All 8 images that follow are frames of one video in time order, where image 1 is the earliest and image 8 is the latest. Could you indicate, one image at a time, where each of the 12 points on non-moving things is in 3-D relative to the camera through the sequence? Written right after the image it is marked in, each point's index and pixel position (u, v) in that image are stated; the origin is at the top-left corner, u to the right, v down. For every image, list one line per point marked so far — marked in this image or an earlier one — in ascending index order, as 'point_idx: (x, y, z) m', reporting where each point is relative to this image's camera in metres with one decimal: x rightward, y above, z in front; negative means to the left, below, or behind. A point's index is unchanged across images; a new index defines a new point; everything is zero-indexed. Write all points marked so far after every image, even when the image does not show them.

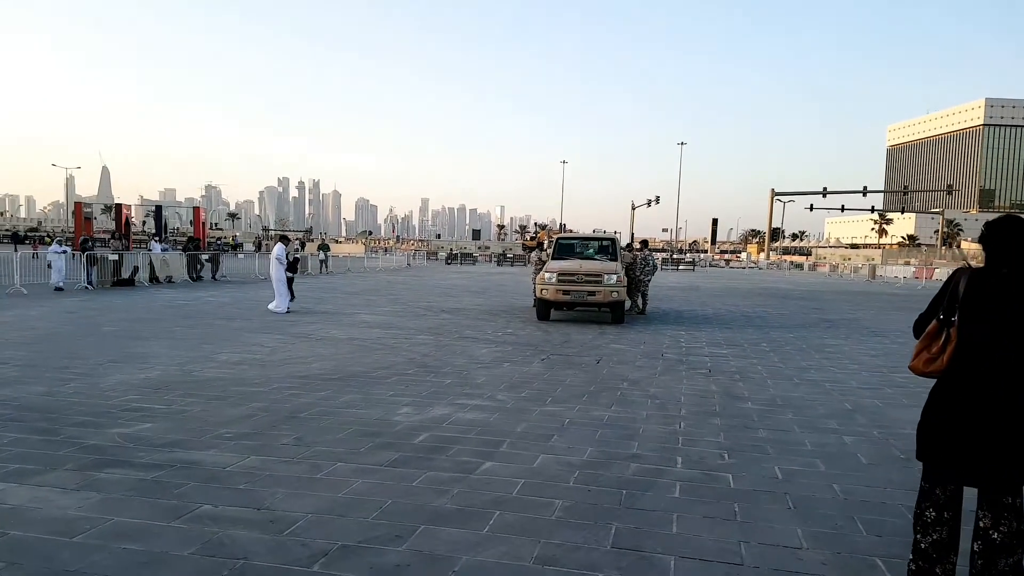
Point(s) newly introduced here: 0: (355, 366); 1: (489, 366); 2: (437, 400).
0: (-1.7, -0.8, +8.2) m
1: (-0.2, -0.9, +8.6) m
2: (-0.6, -1.0, +6.5) m
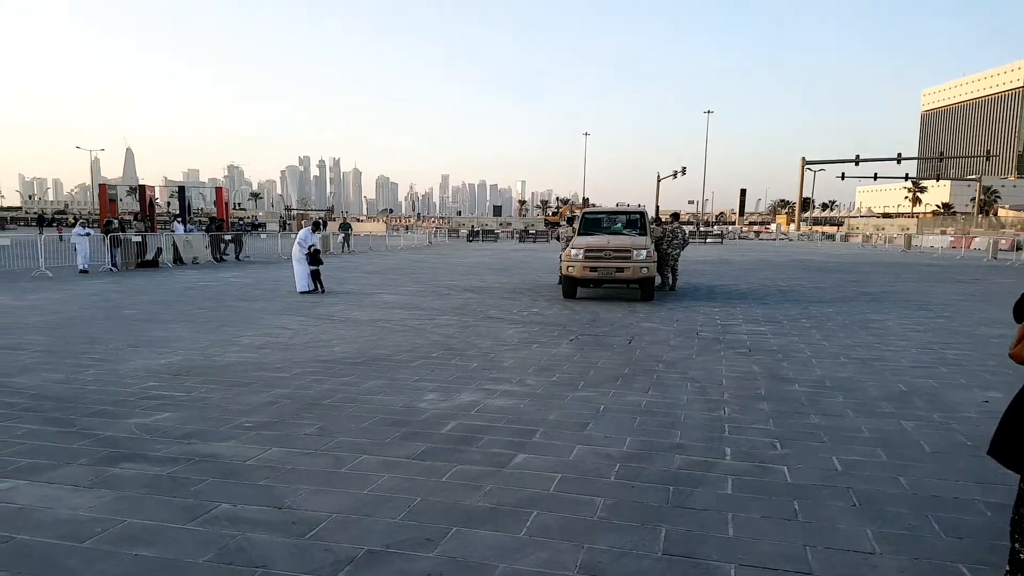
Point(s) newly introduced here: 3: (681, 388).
0: (-1.4, -0.6, +8.0) m
1: (+0.1, -0.6, +8.3) m
2: (-0.4, -0.8, +6.3) m
3: (+1.4, -0.8, +6.3) m
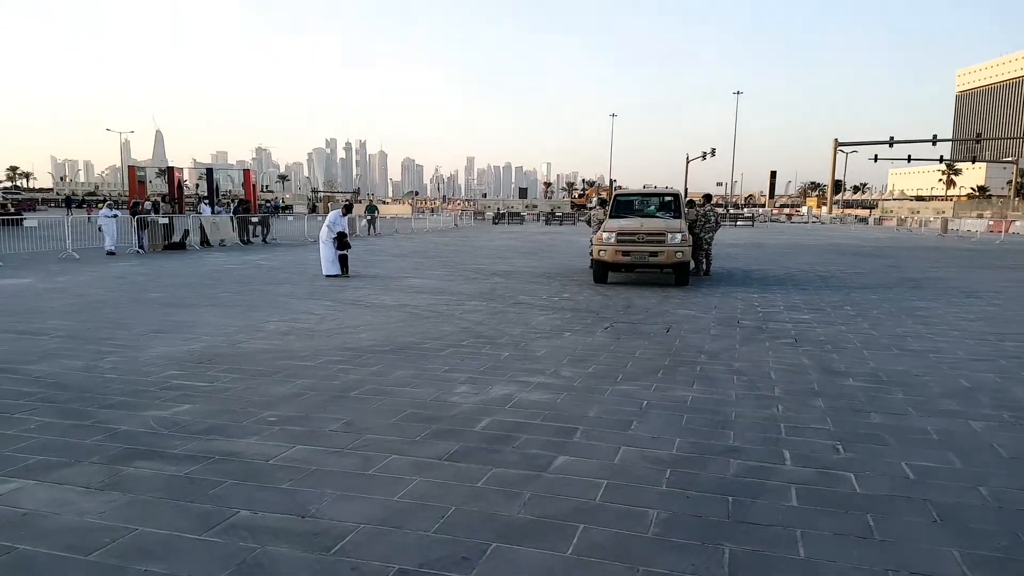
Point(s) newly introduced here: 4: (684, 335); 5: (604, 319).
0: (-1.1, -0.5, +7.7) m
1: (+0.4, -0.5, +8.0) m
2: (-0.1, -0.7, +5.9) m
3: (+1.7, -0.7, +6.0) m
4: (+1.8, -0.5, +8.2) m
5: (+1.1, -0.4, +9.3) m
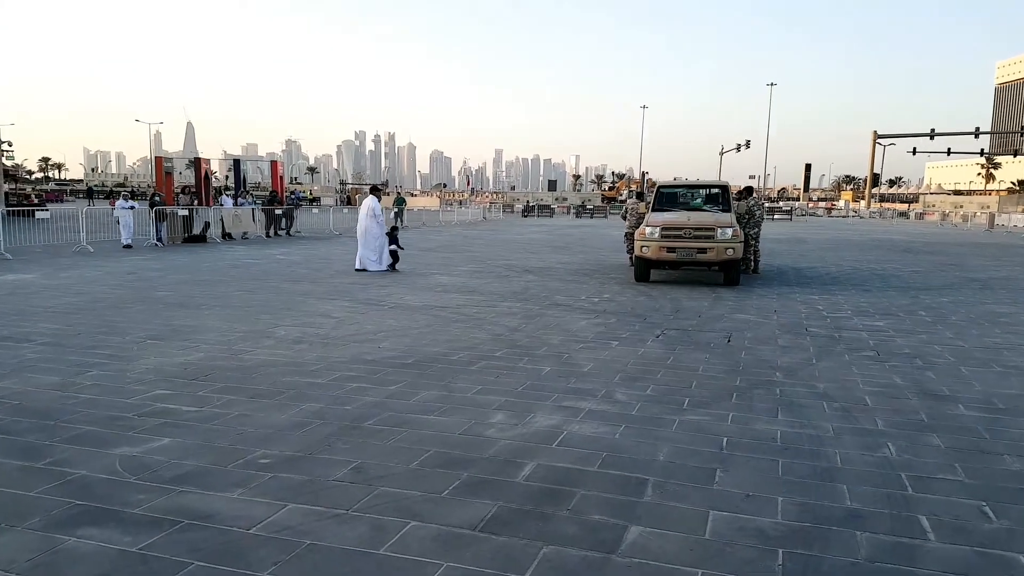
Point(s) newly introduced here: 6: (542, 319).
0: (-0.7, -0.5, +6.8) m
1: (+0.8, -0.5, +7.0) m
2: (+0.2, -0.7, +5.0) m
3: (+2.0, -0.8, +5.0) m
4: (+2.2, -0.5, +7.1) m
5: (+1.5, -0.4, +8.3) m
6: (+0.3, -0.3, +8.6) m
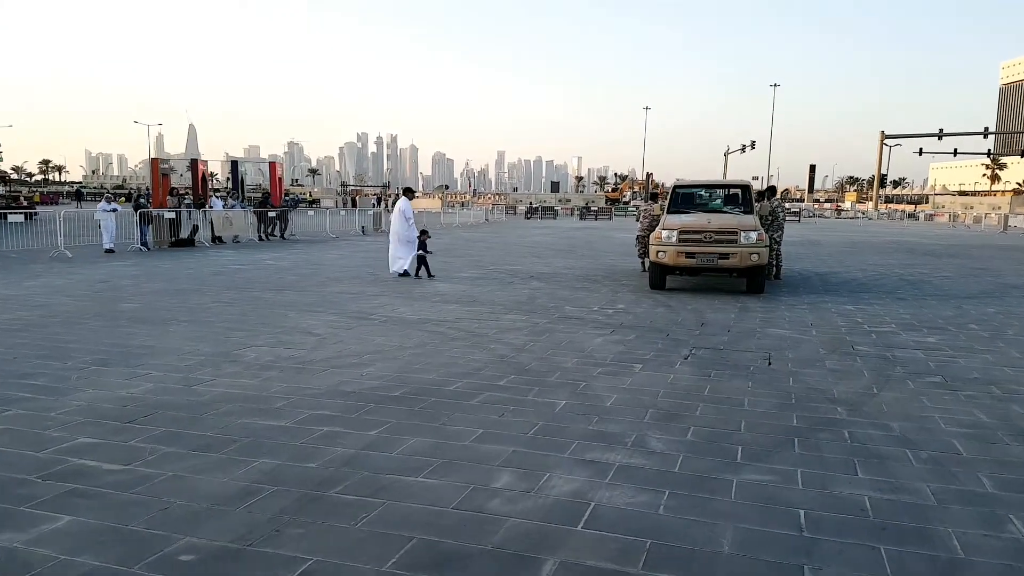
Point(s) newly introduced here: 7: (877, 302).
0: (-0.6, -0.6, +5.8) m
1: (+0.8, -0.6, +6.0) m
2: (+0.2, -0.8, +4.0) m
3: (+2.0, -0.9, +3.9) m
4: (+2.3, -0.7, +6.1) m
5: (+1.6, -0.5, +7.3) m
6: (+0.4, -0.5, +7.6) m
7: (+5.1, -0.2, +10.8) m
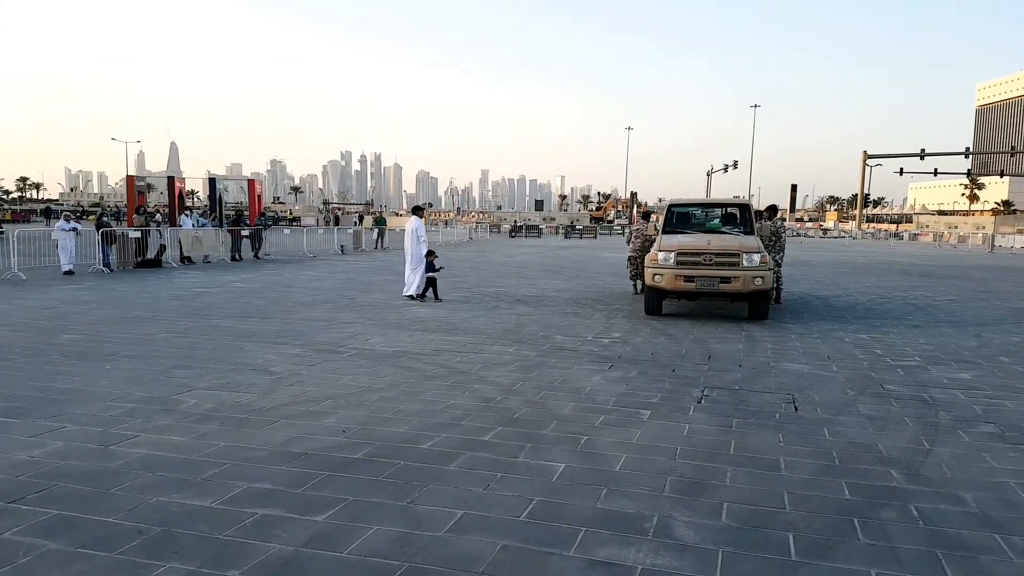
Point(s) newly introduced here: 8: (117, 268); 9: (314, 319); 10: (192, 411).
0: (-0.7, -0.9, +4.8) m
1: (+0.7, -0.9, +5.1) m
2: (+0.2, -1.0, +3.1) m
3: (+2.0, -1.1, +3.1) m
4: (+2.2, -0.9, +5.3) m
5: (+1.5, -0.8, +6.4) m
6: (+0.3, -0.7, +6.7) m
7: (+4.9, -0.5, +10.0) m
8: (-9.4, +0.5, +18.1) m
9: (-2.5, -0.4, +9.5) m
10: (-2.2, -0.8, +5.2) m
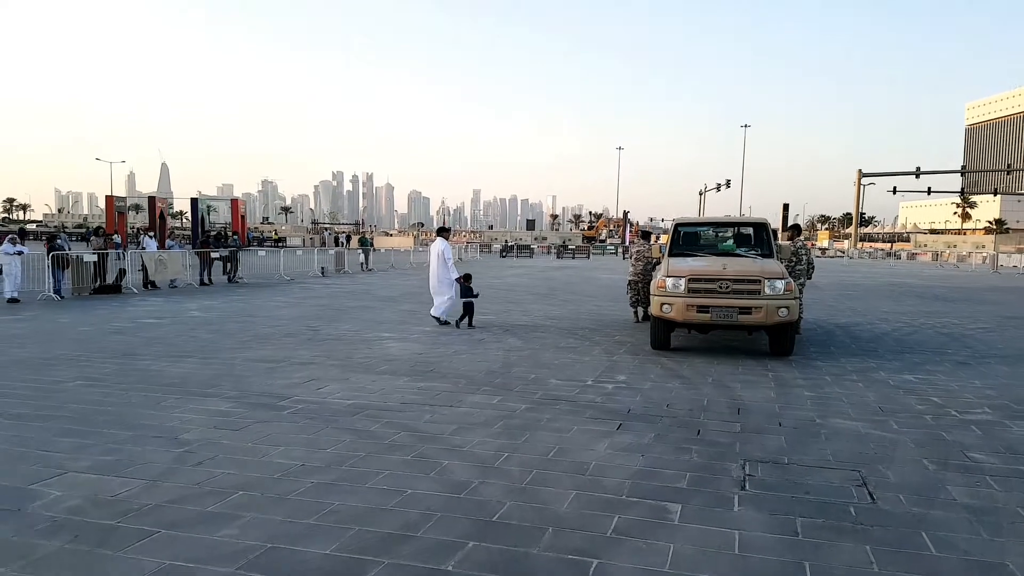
0: (-0.8, -1.1, +3.4) m
1: (+0.6, -1.1, +3.7) m
2: (+0.1, -1.2, +1.7) m
3: (+1.9, -1.3, +1.7) m
4: (+2.1, -1.1, +3.9) m
5: (+1.4, -1.1, +5.0) m
6: (+0.2, -1.0, +5.3) m
7: (+4.8, -0.9, +8.6) m
8: (-9.6, -0.1, +16.7) m
9: (-2.6, -0.8, +8.1) m
10: (-2.3, -1.0, +3.7) m
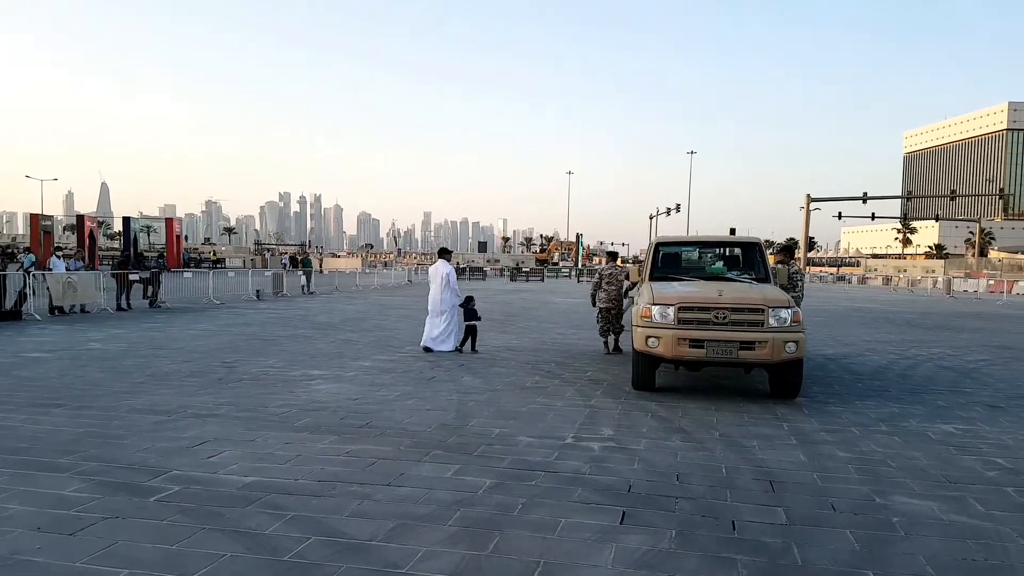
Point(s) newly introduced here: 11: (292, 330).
0: (-0.9, -1.2, +1.8) m
1: (+0.6, -1.3, +2.1) m
2: (+0.2, -1.3, +0.1) m
3: (+1.9, -1.4, +0.2) m
4: (+2.0, -1.3, +2.4) m
5: (+1.2, -1.2, +3.5) m
6: (0.0, -1.2, +3.7) m
7: (+4.4, -1.2, +7.3) m
8: (-10.5, -0.6, +14.4) m
9: (-3.0, -1.0, +6.3) m
10: (-2.3, -1.2, +2.0) m
11: (-4.0, -0.8, +14.0) m
